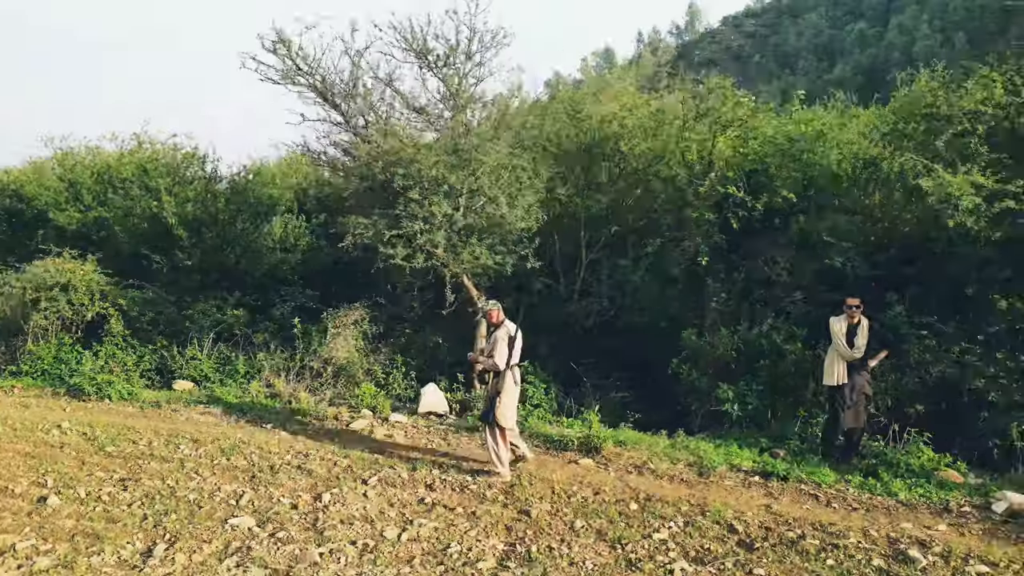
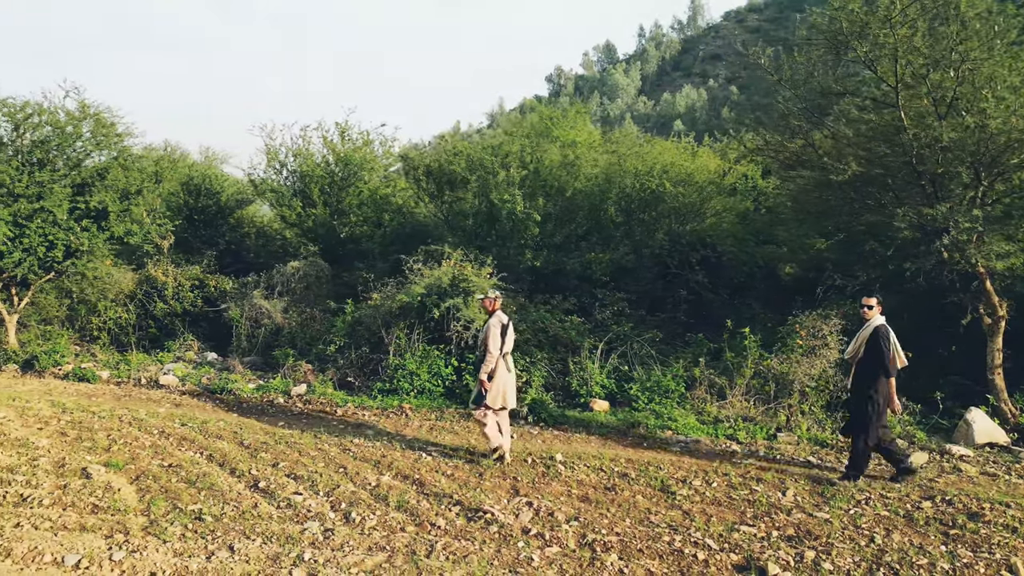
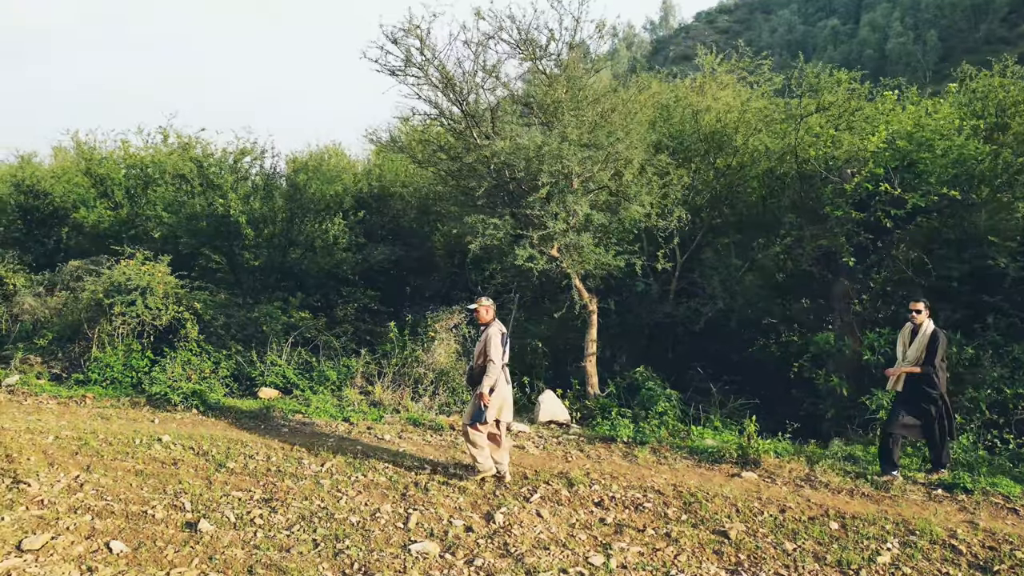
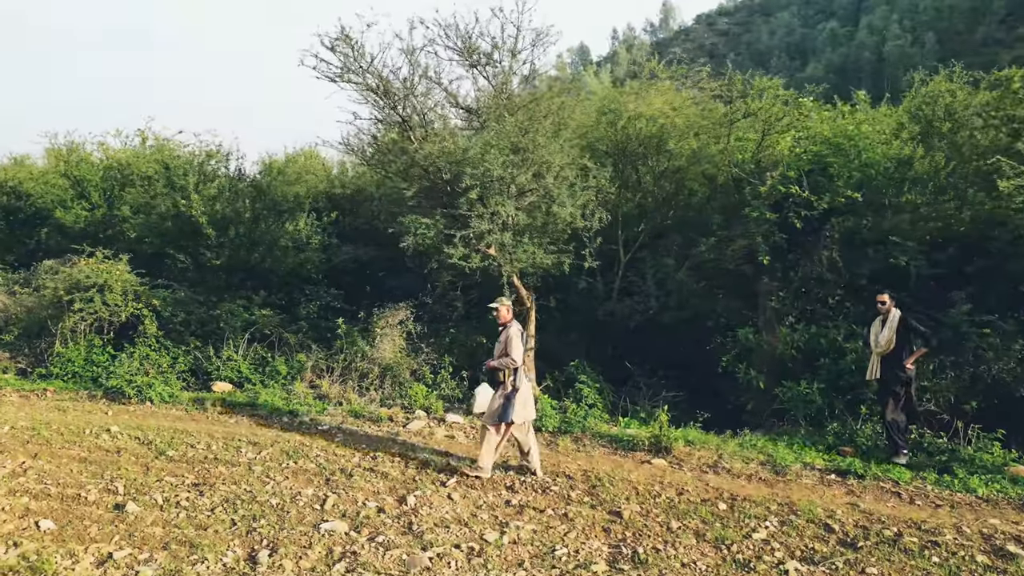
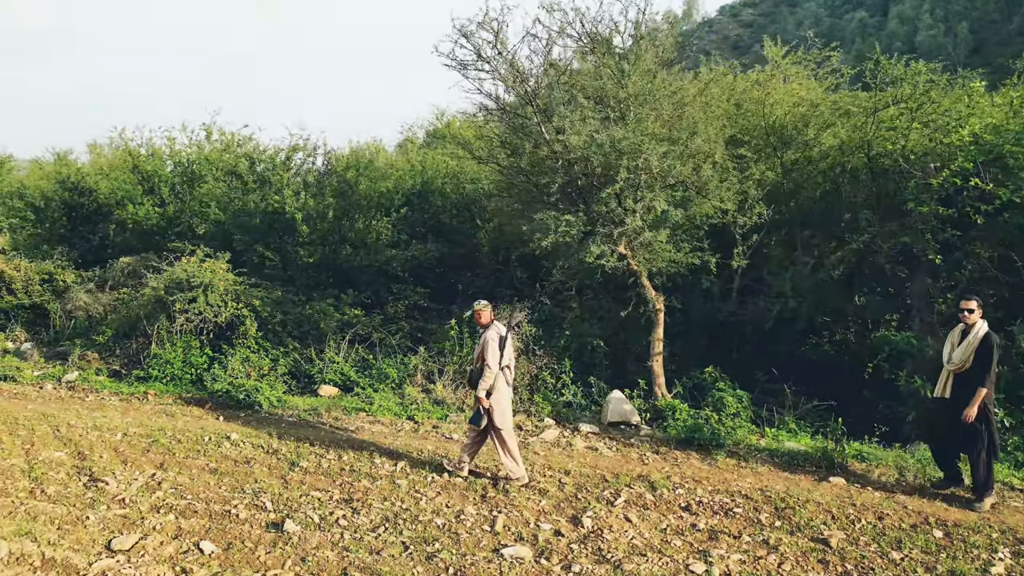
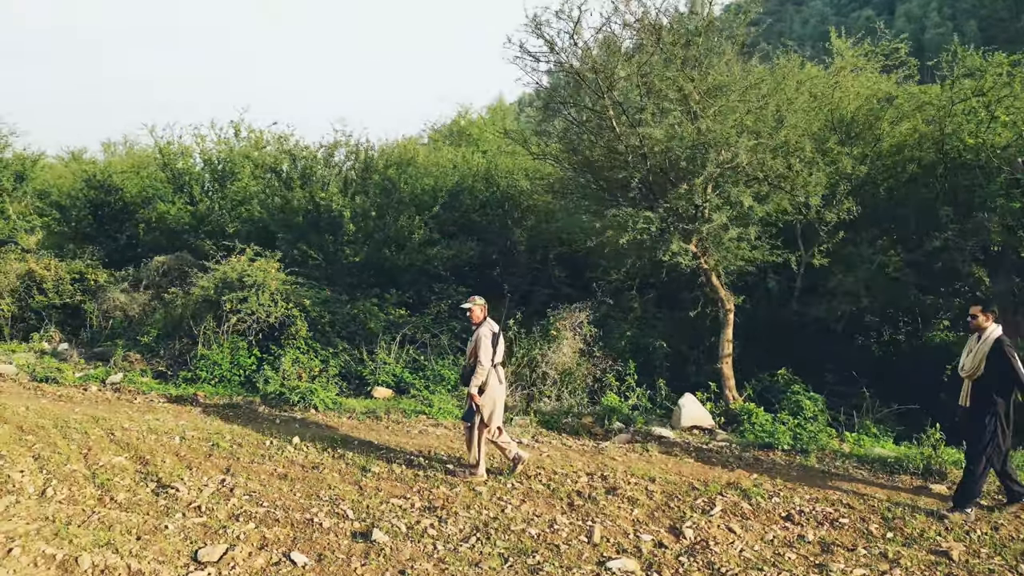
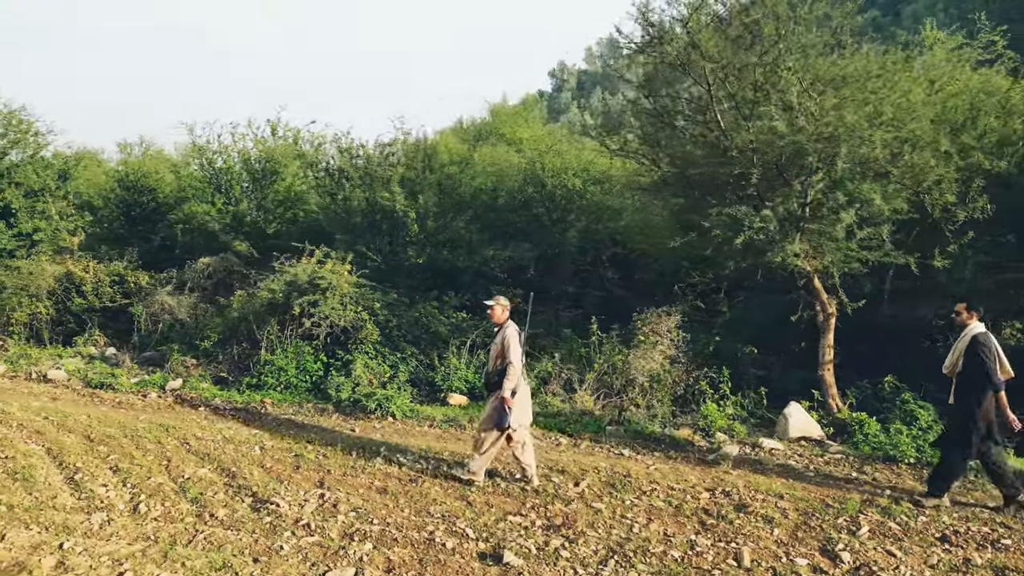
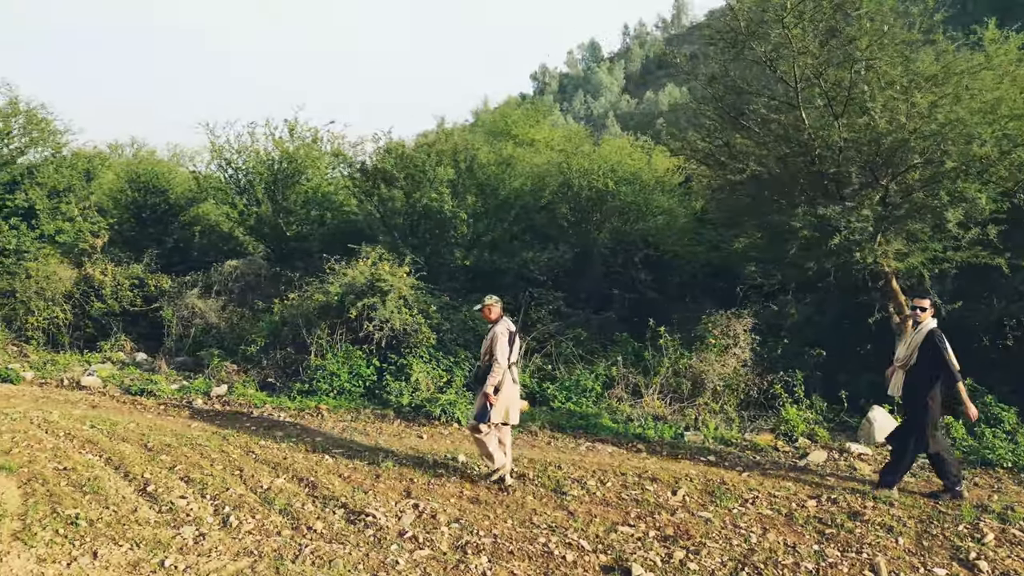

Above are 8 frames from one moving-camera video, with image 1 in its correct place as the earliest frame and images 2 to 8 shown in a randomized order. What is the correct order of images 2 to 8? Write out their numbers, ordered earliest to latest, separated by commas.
4, 3, 5, 6, 7, 8, 2
